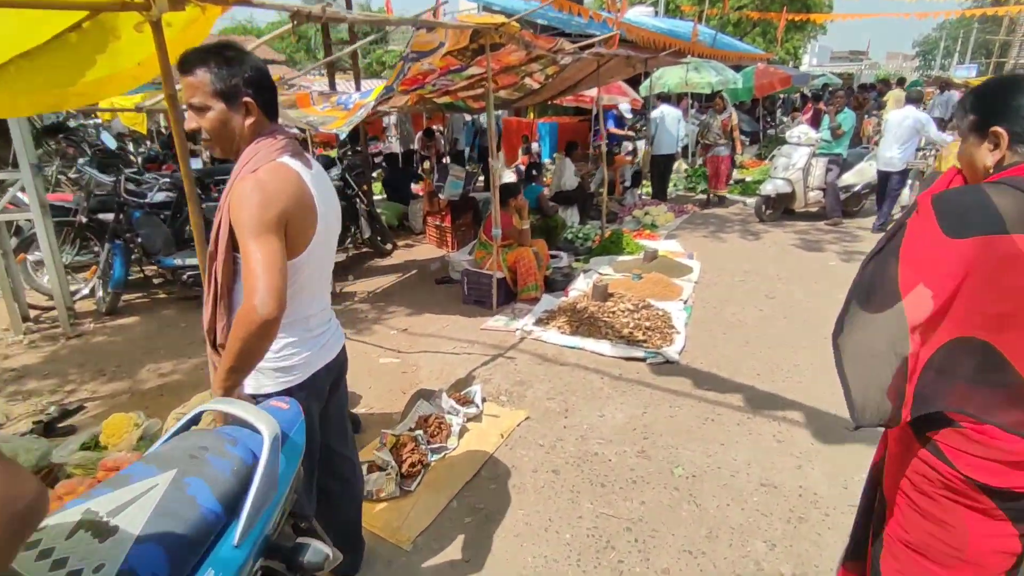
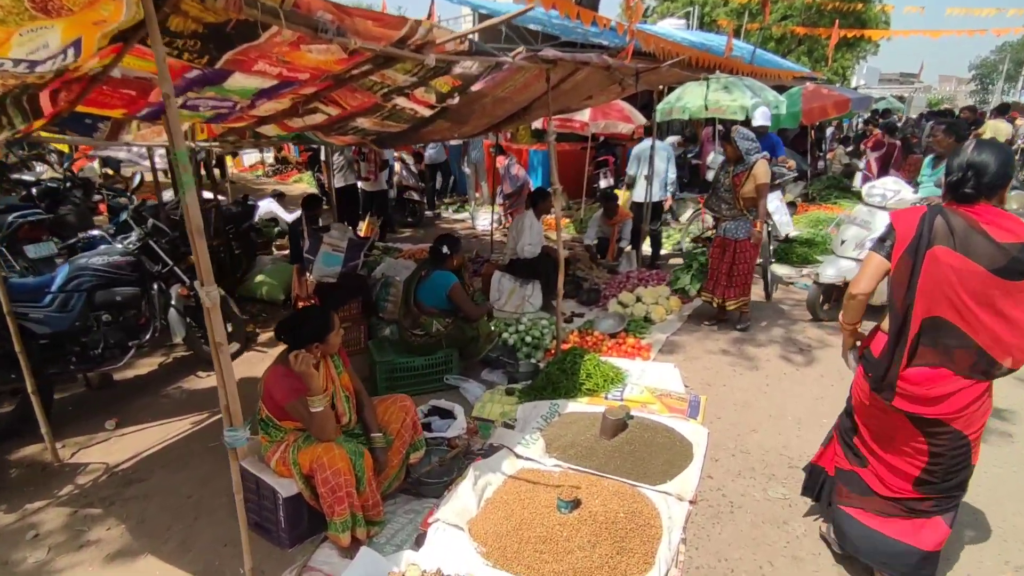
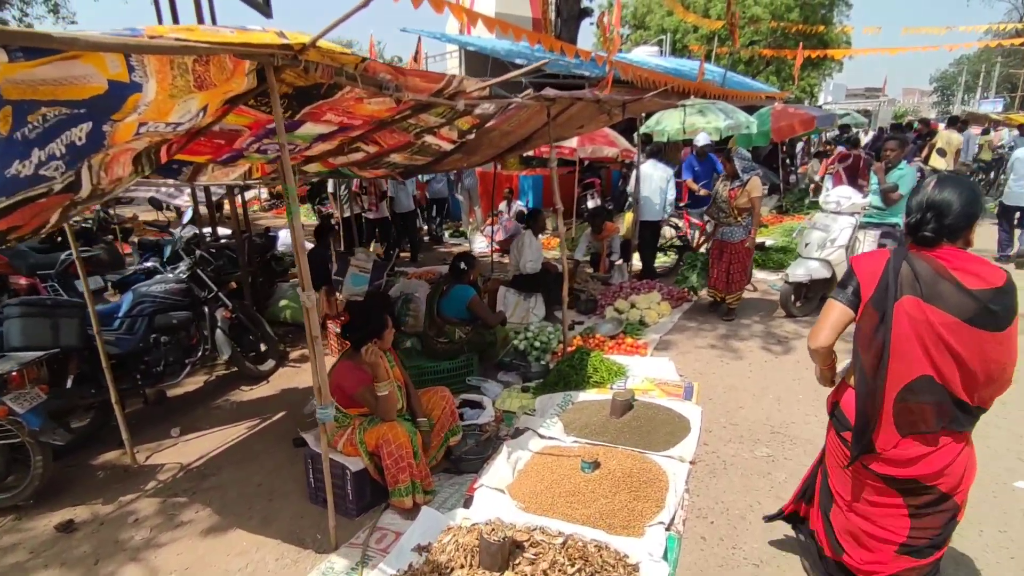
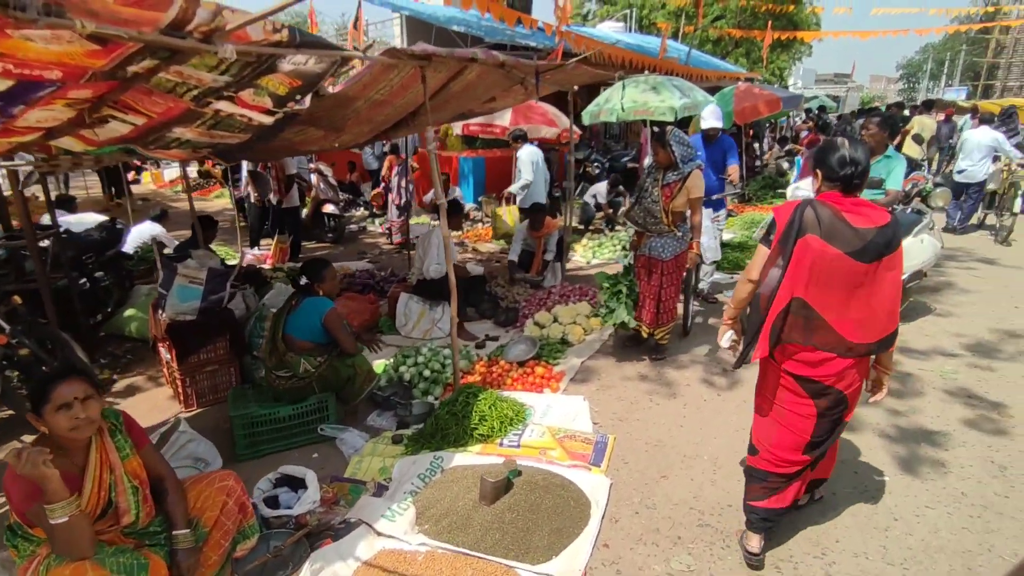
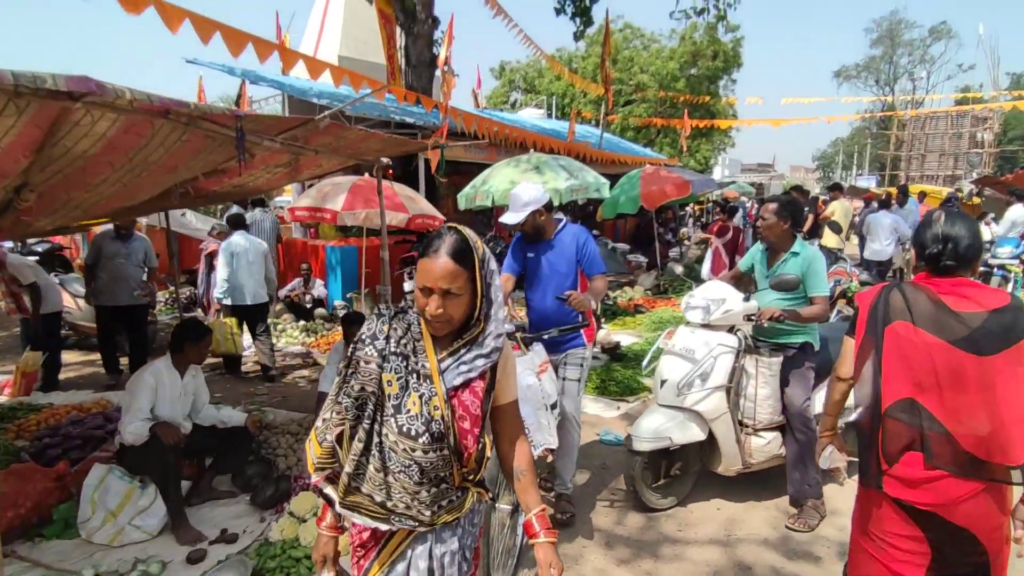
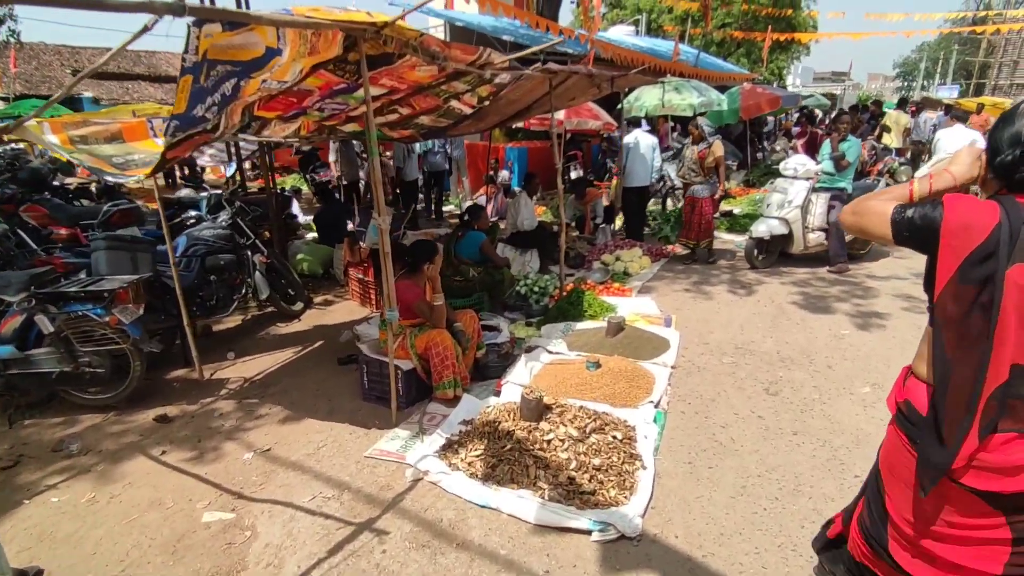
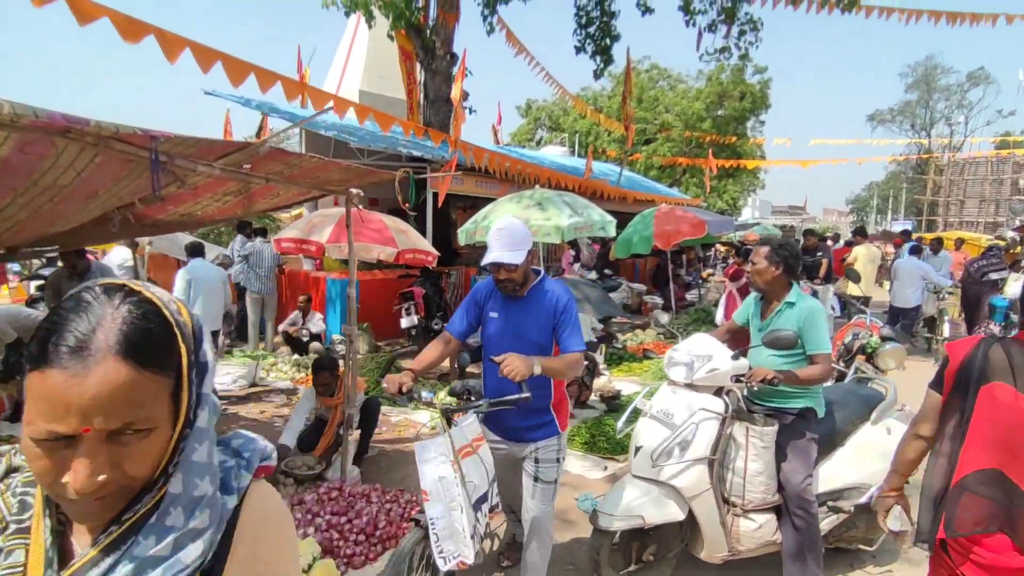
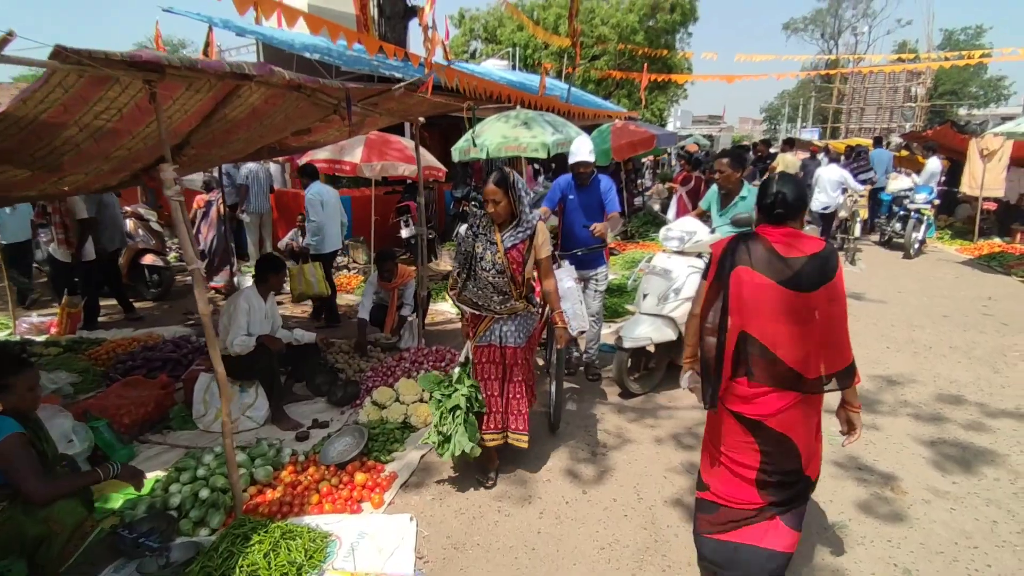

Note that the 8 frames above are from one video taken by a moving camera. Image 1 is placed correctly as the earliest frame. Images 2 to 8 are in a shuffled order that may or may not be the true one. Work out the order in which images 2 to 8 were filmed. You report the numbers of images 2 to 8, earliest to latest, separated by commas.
6, 3, 2, 4, 8, 5, 7
